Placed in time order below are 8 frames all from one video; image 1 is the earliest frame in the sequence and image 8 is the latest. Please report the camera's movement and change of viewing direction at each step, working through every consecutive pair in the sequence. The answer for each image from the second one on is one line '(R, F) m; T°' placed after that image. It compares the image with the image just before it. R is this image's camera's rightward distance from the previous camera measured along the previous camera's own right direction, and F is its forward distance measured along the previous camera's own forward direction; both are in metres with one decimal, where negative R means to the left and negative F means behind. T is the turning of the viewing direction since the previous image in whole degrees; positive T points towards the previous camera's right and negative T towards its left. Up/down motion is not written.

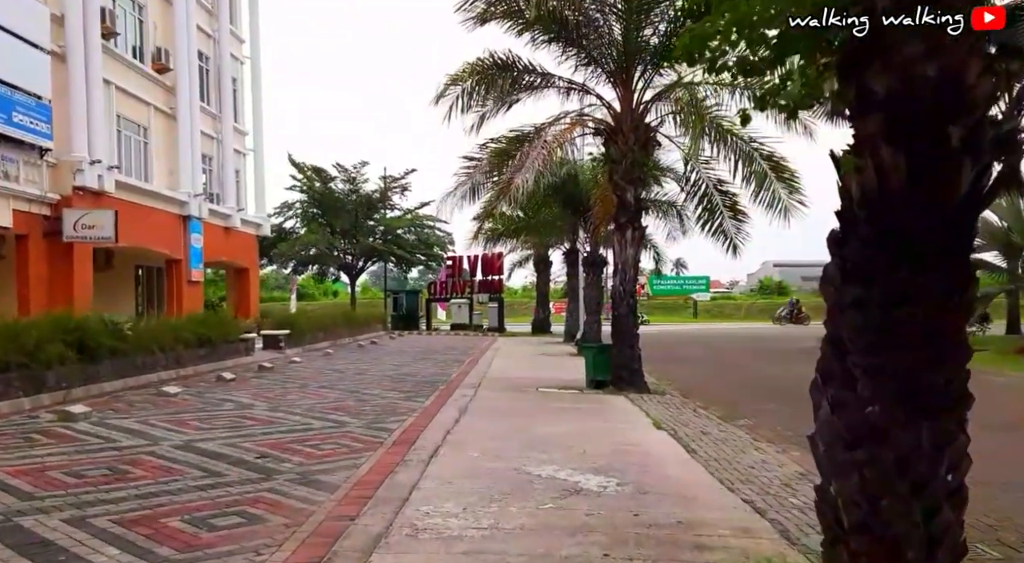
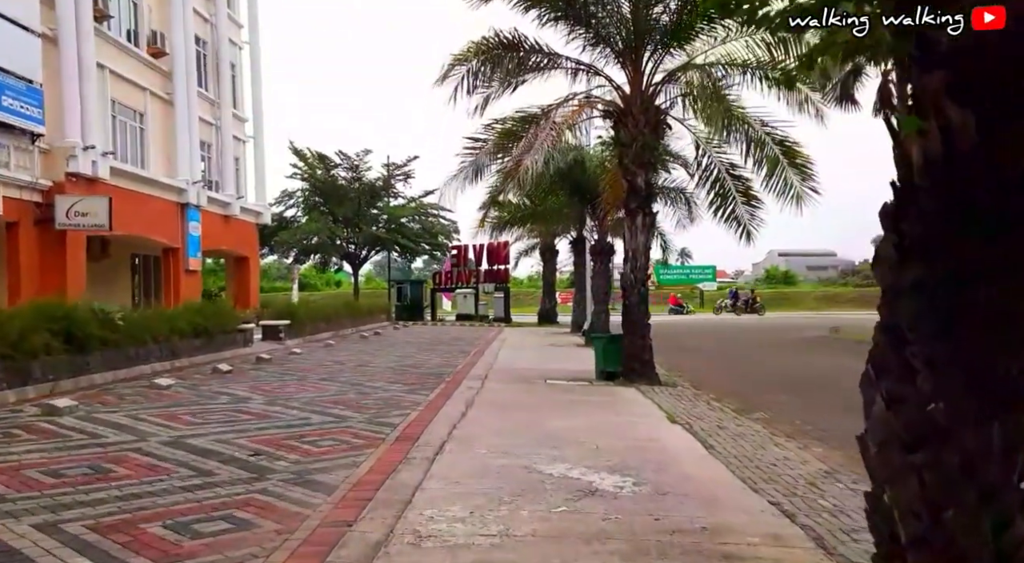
(0.0, +0.5) m; 0°
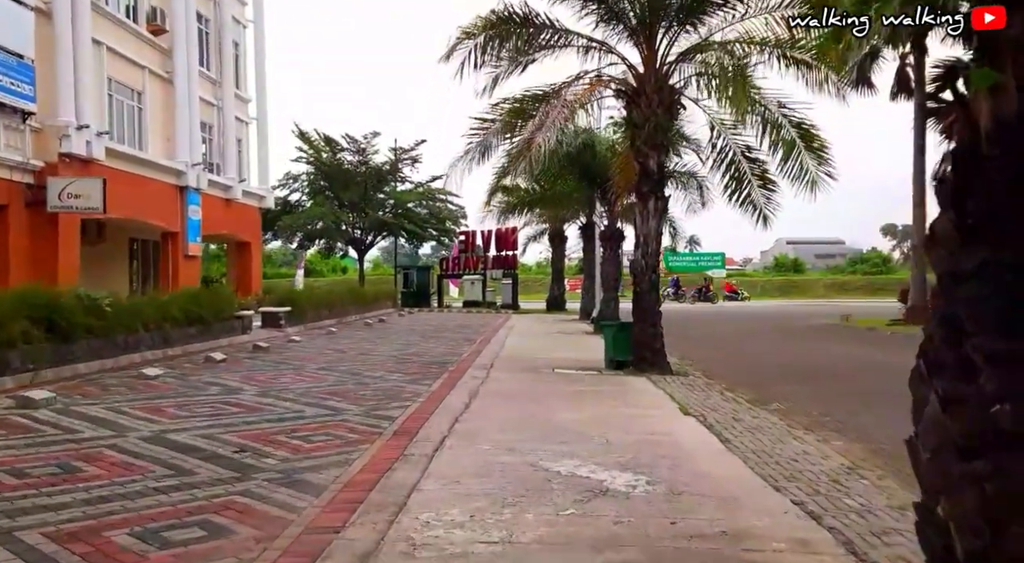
(0.0, +0.6) m; -1°
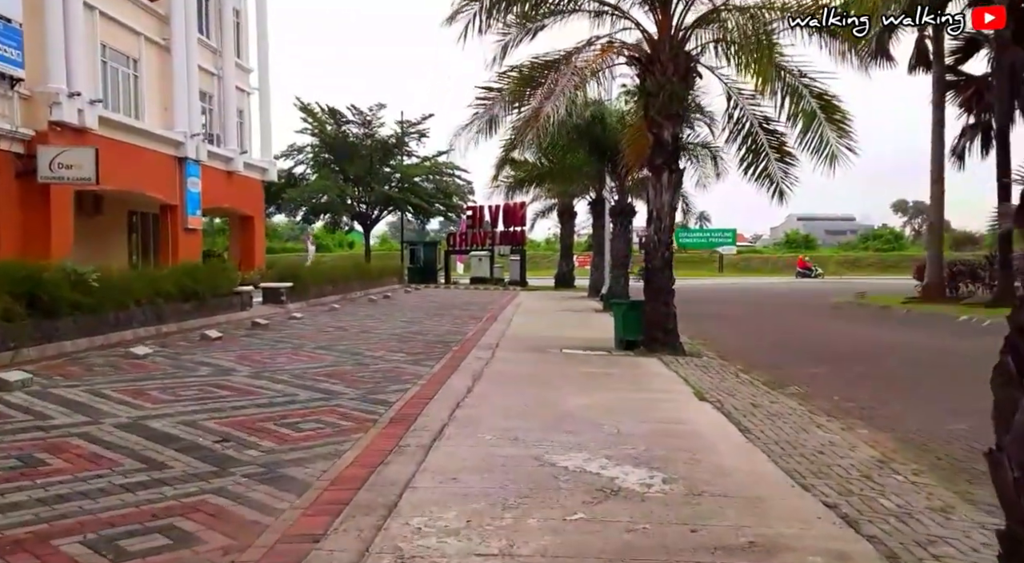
(0.0, +0.6) m; -1°
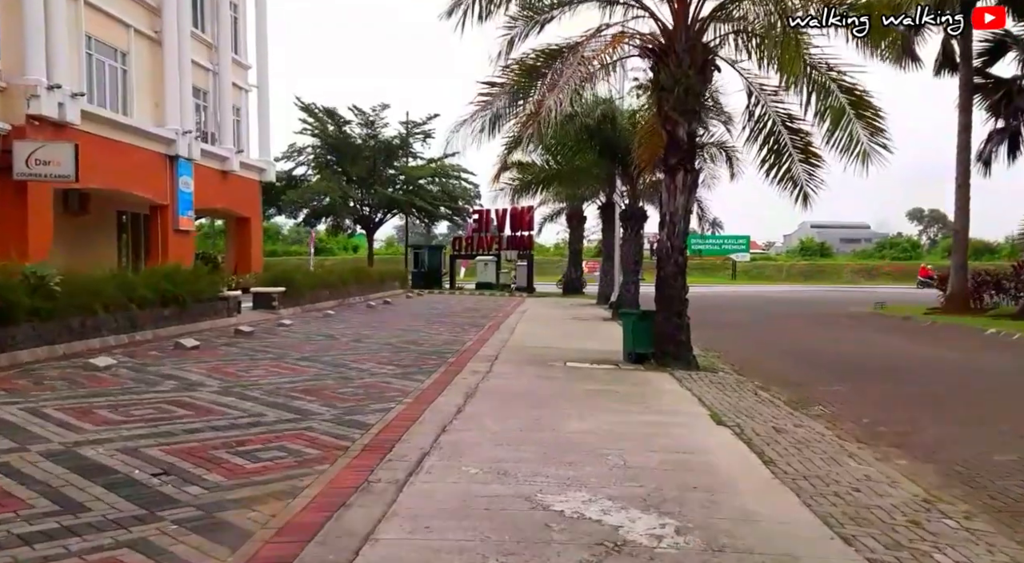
(+0.1, +1.0) m; -1°
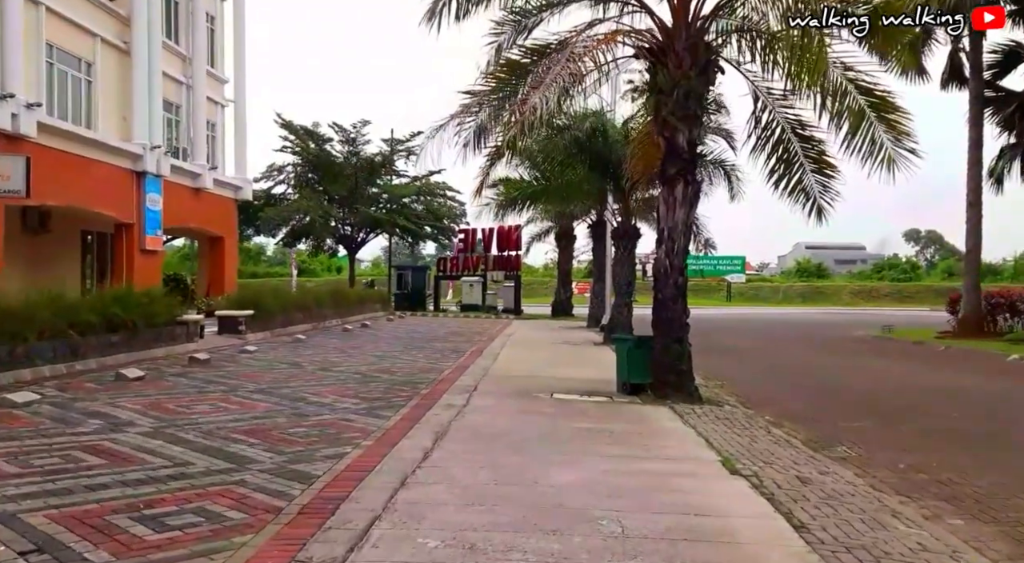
(+0.1, +1.2) m; +1°
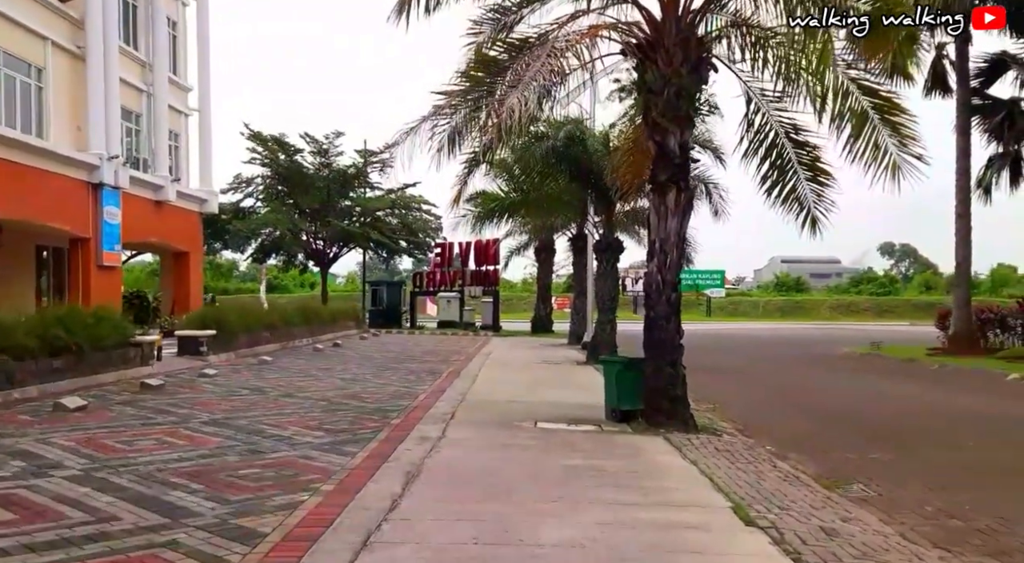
(0.0, +0.9) m; +2°
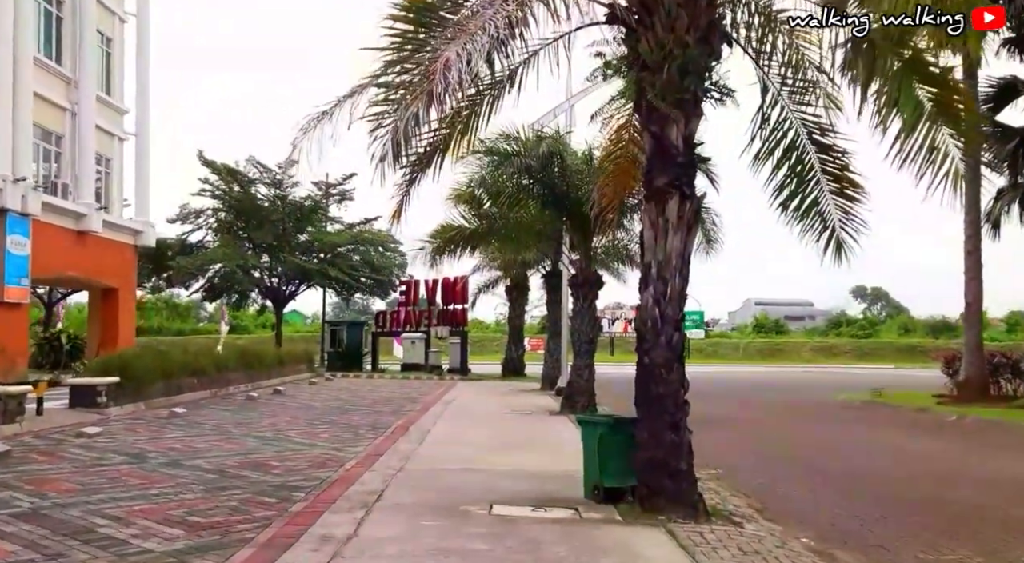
(+0.3, +2.6) m; +1°
